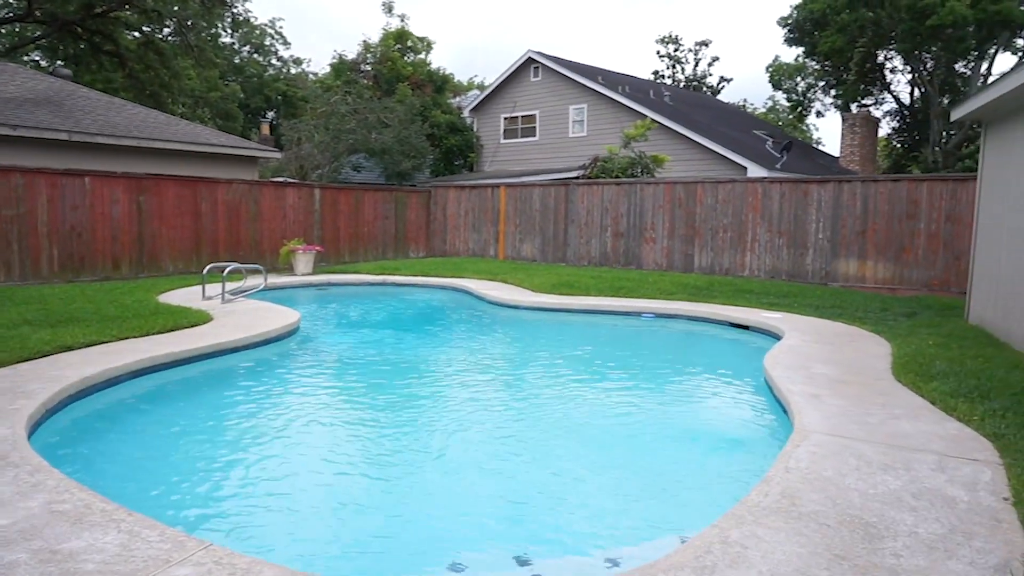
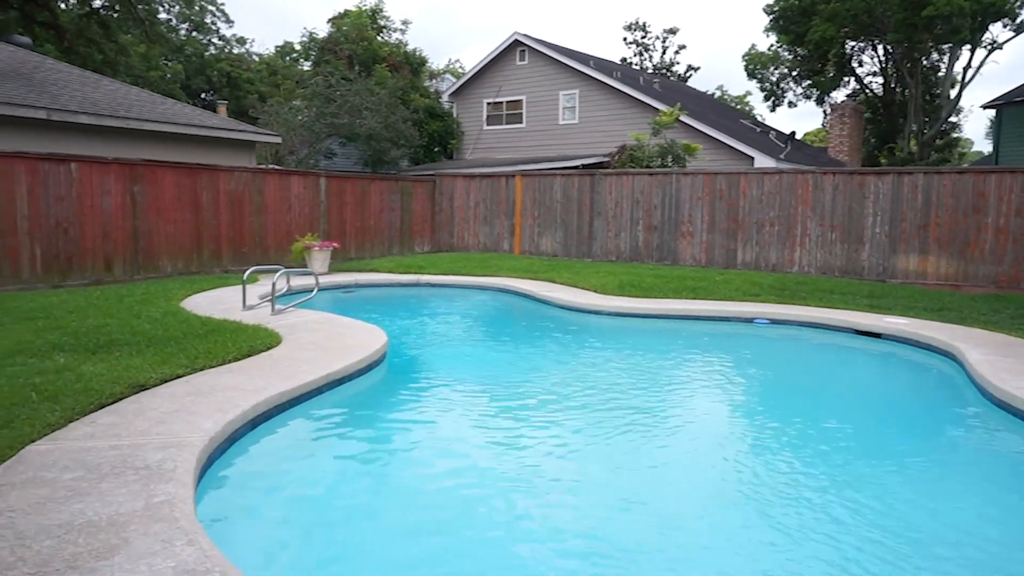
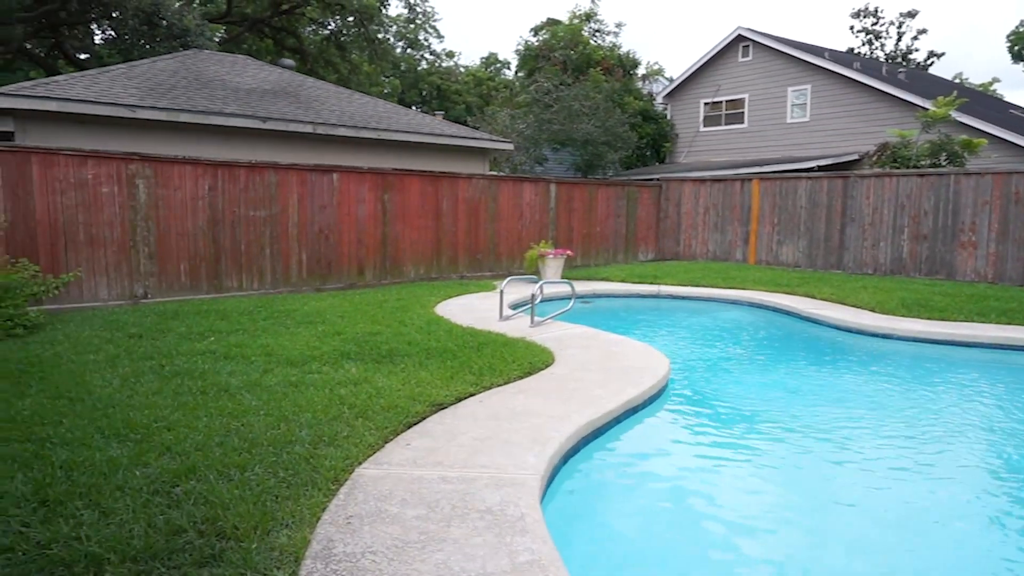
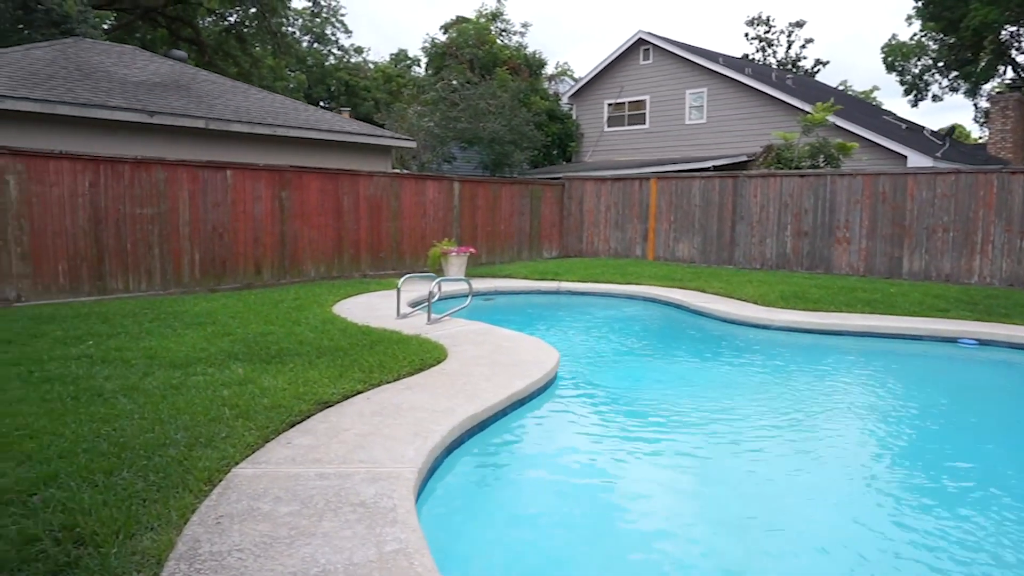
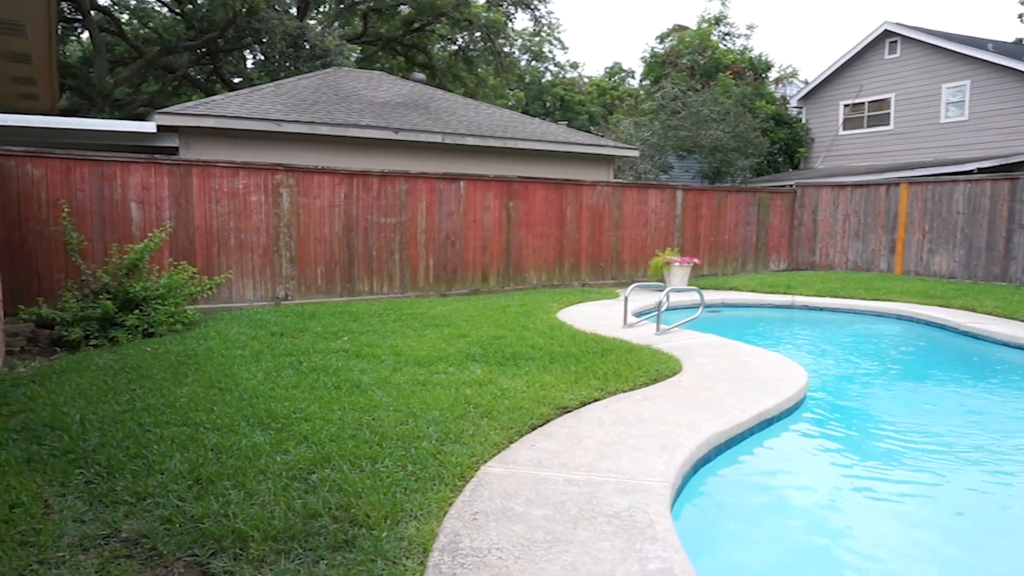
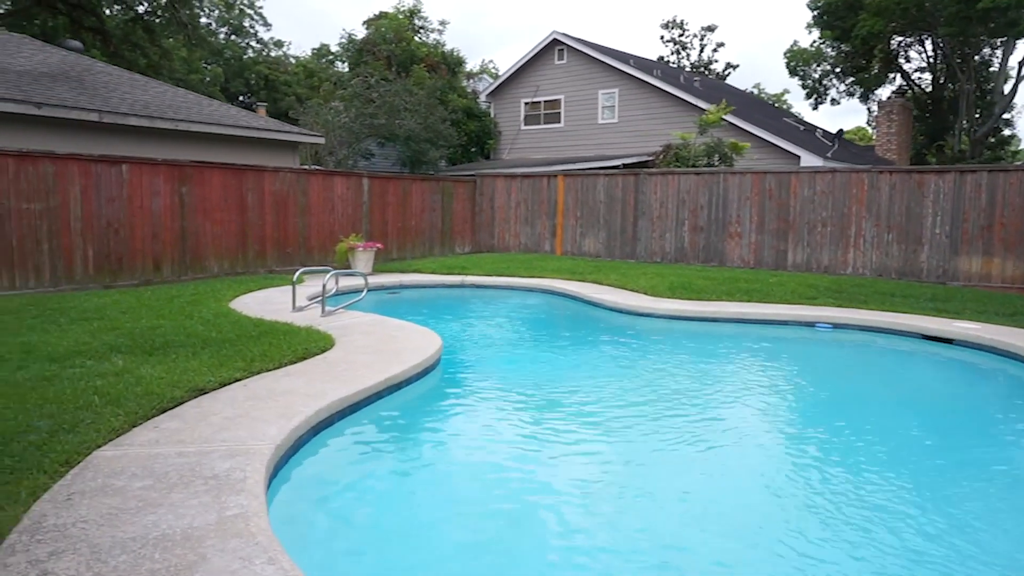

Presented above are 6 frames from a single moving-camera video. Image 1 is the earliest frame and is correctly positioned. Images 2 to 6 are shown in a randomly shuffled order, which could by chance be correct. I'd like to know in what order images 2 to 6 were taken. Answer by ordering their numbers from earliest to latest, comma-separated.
2, 6, 4, 3, 5
